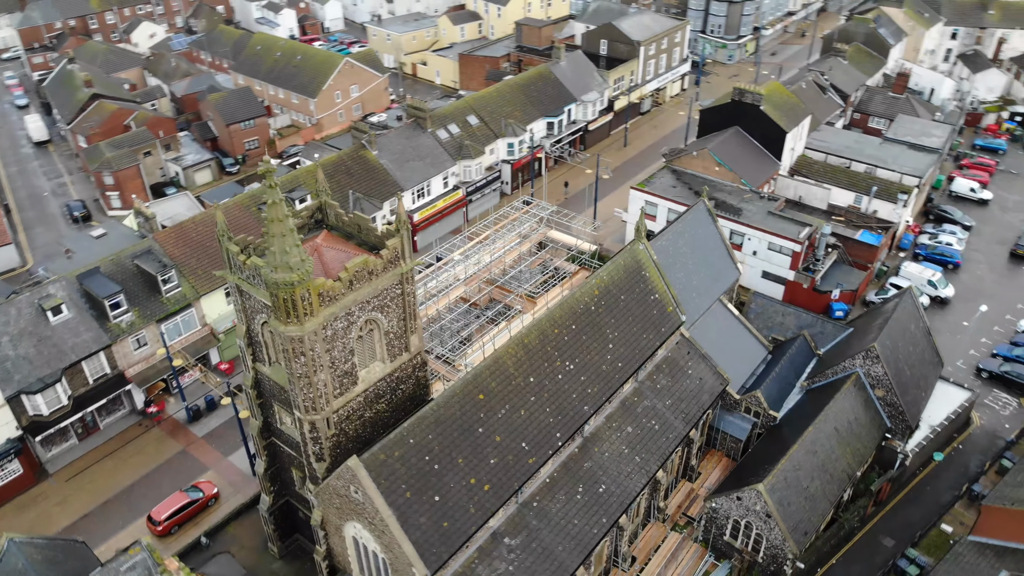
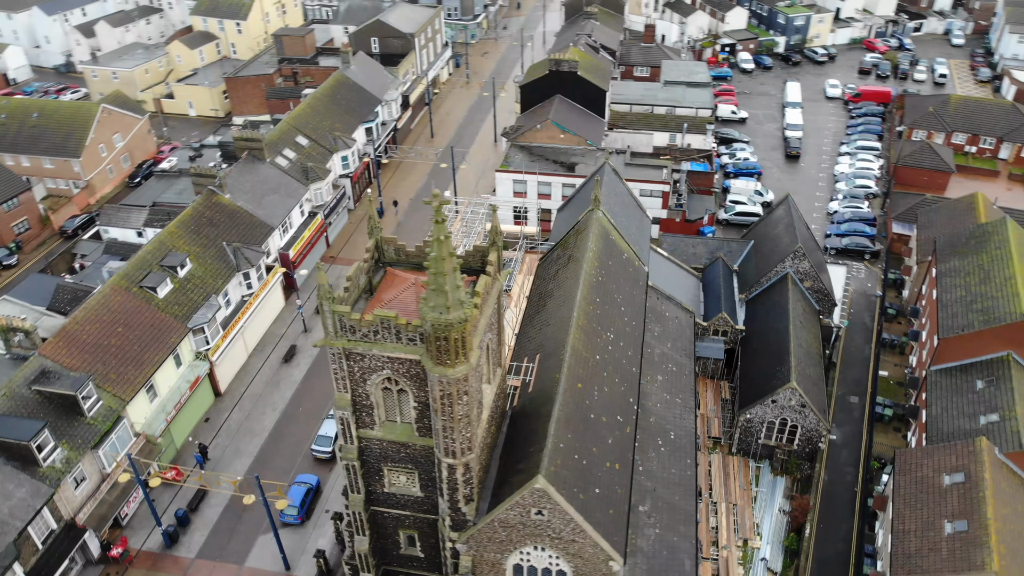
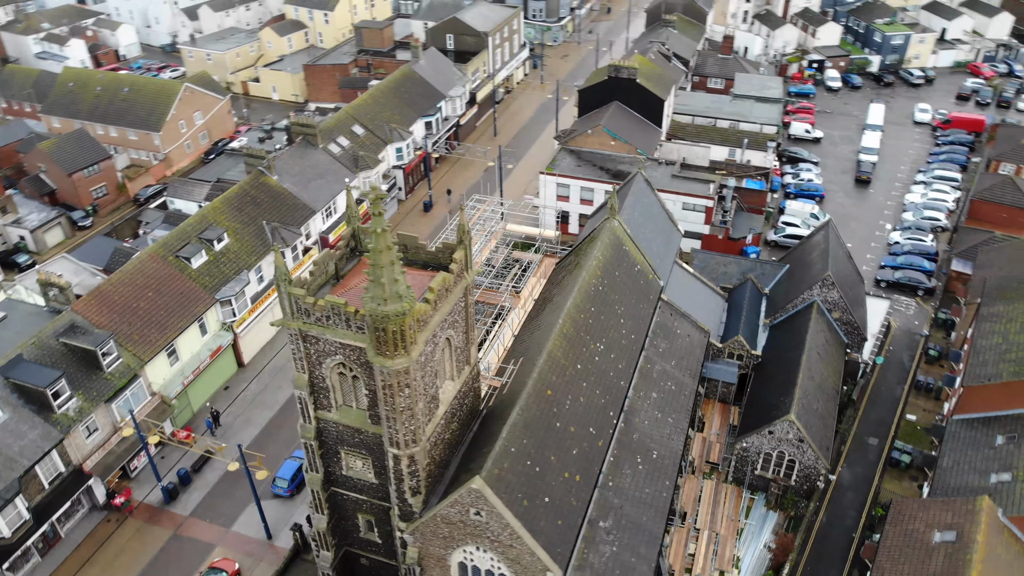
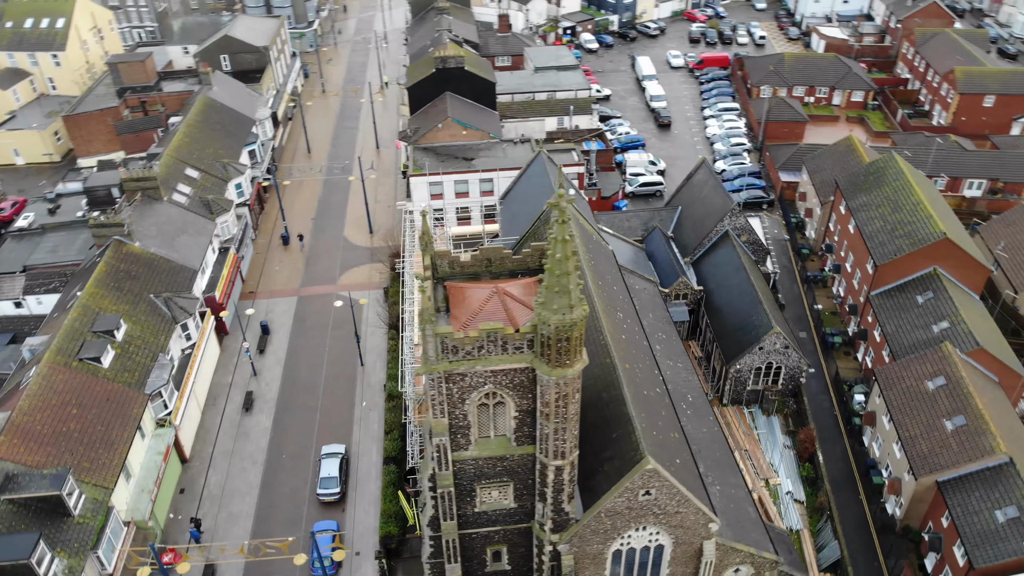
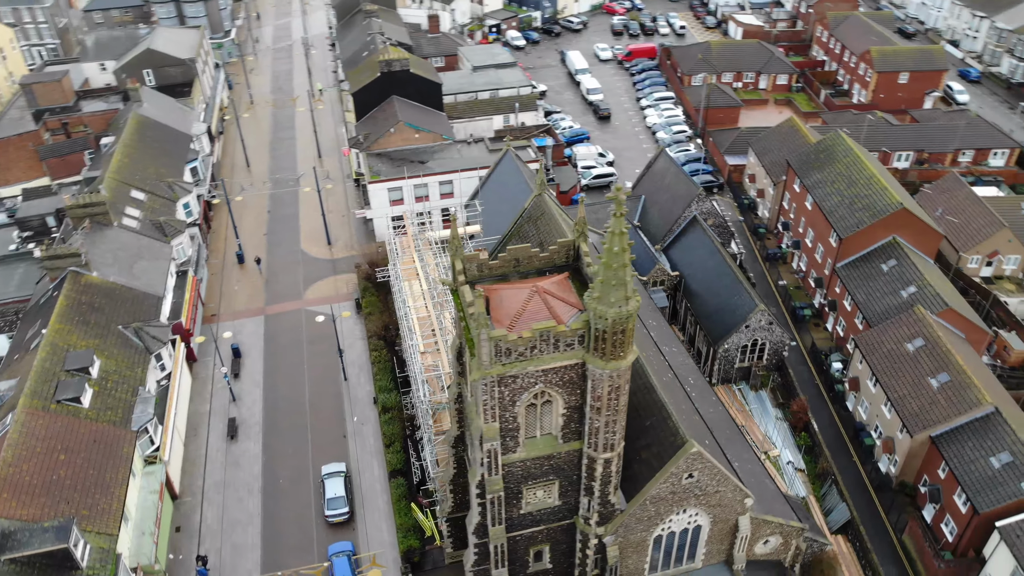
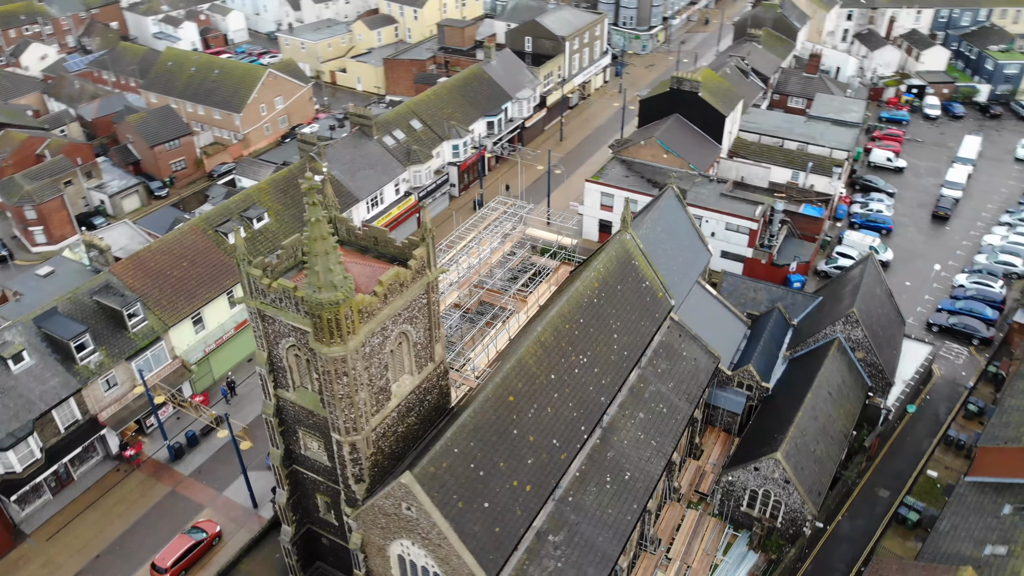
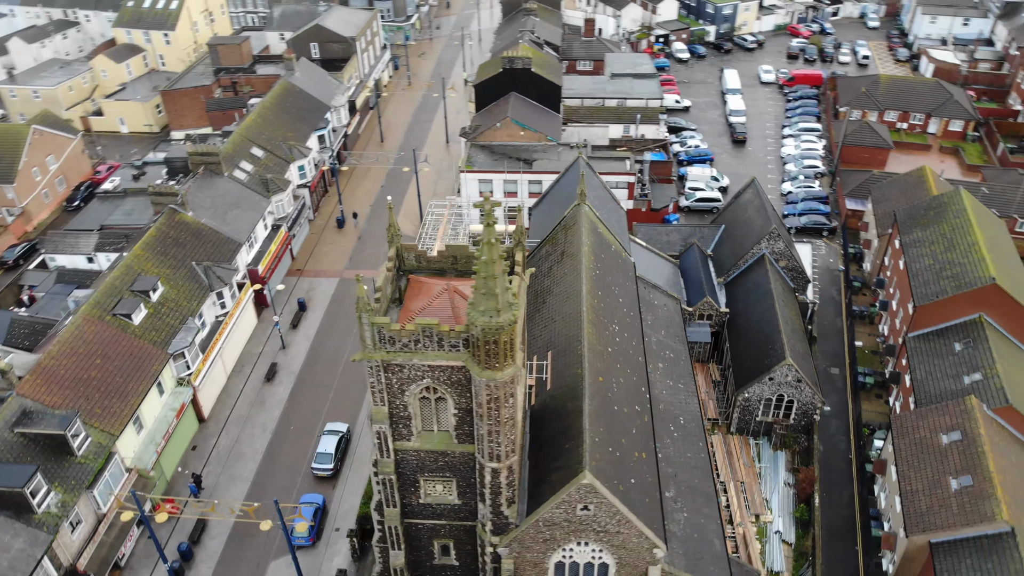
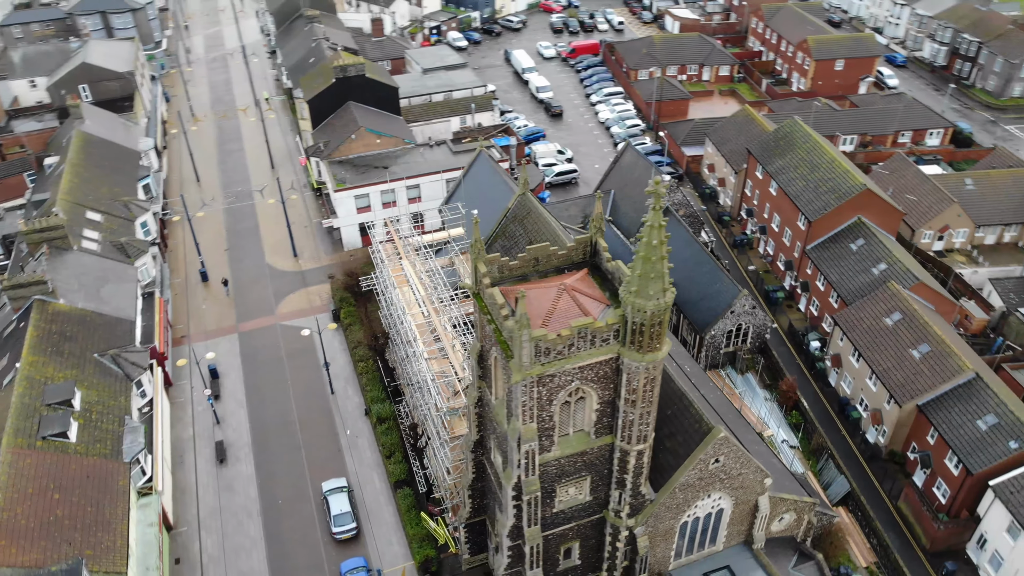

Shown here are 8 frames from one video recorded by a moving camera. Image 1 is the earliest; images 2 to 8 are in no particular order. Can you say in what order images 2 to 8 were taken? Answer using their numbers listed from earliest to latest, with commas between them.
6, 3, 2, 7, 4, 5, 8
